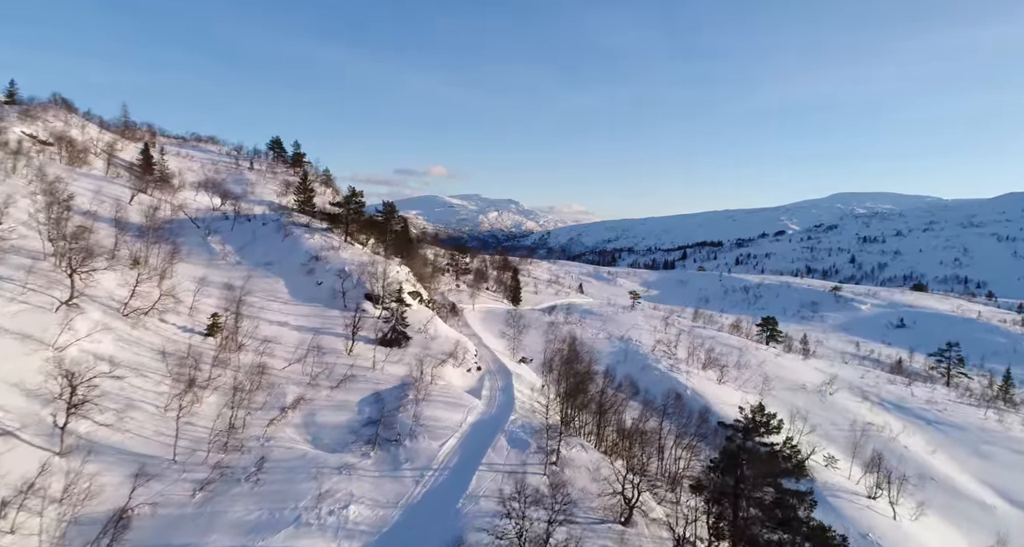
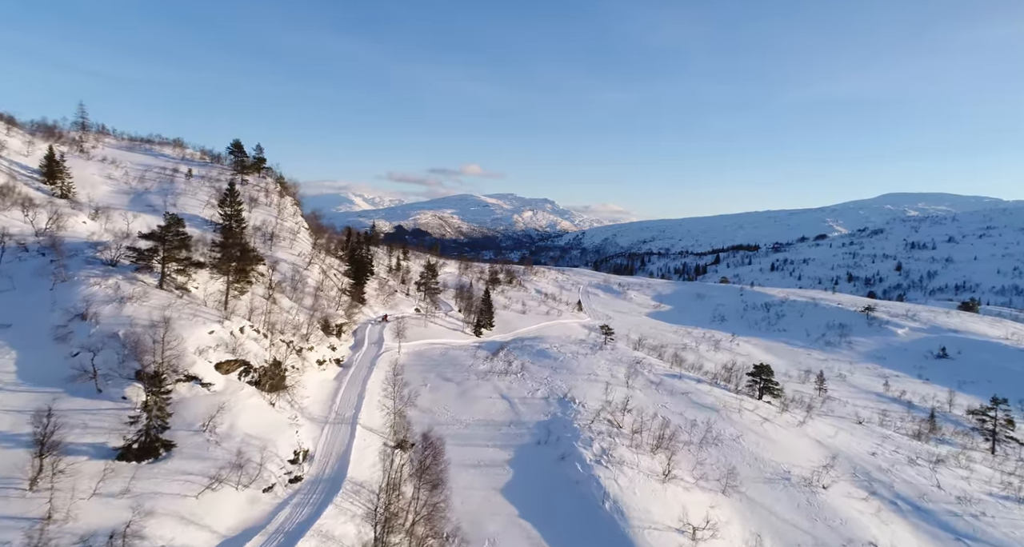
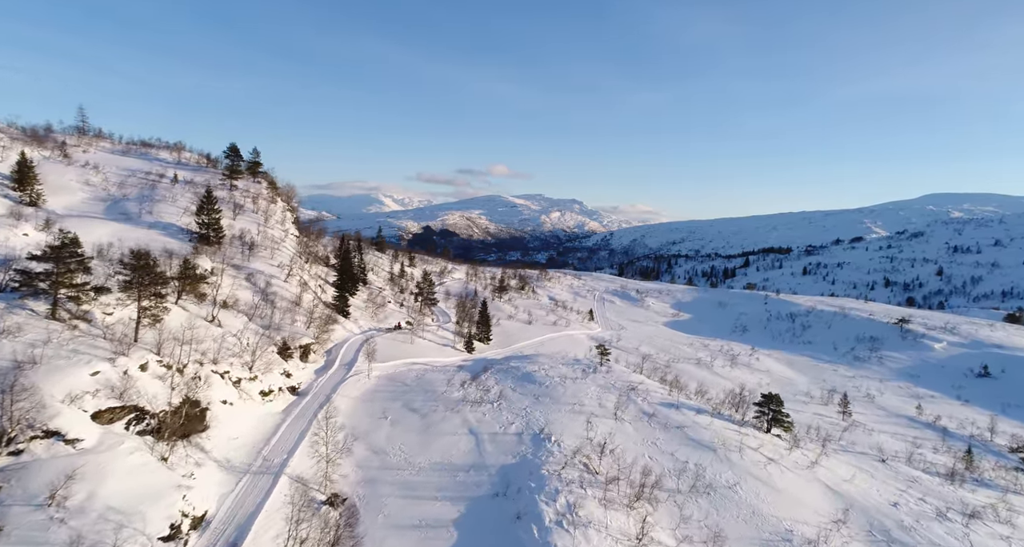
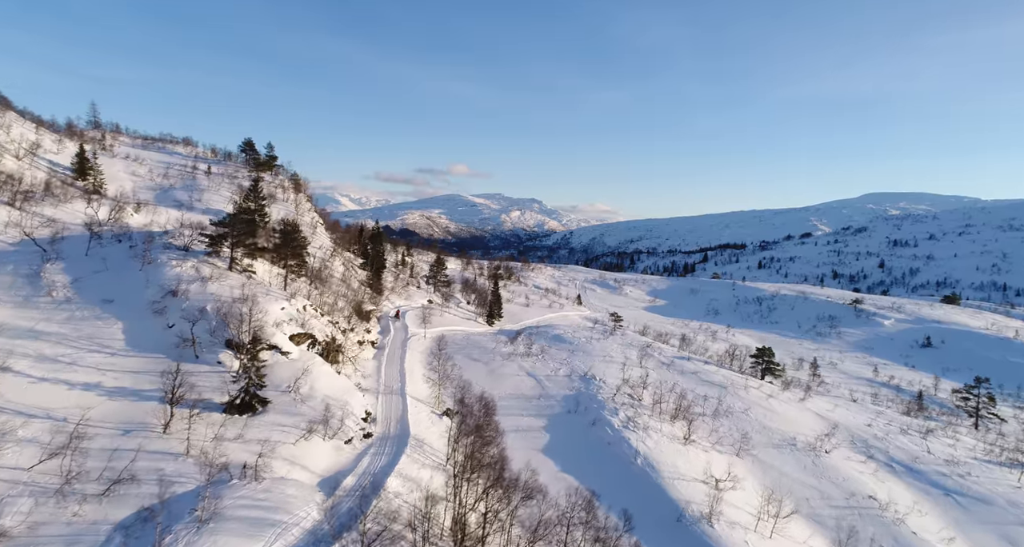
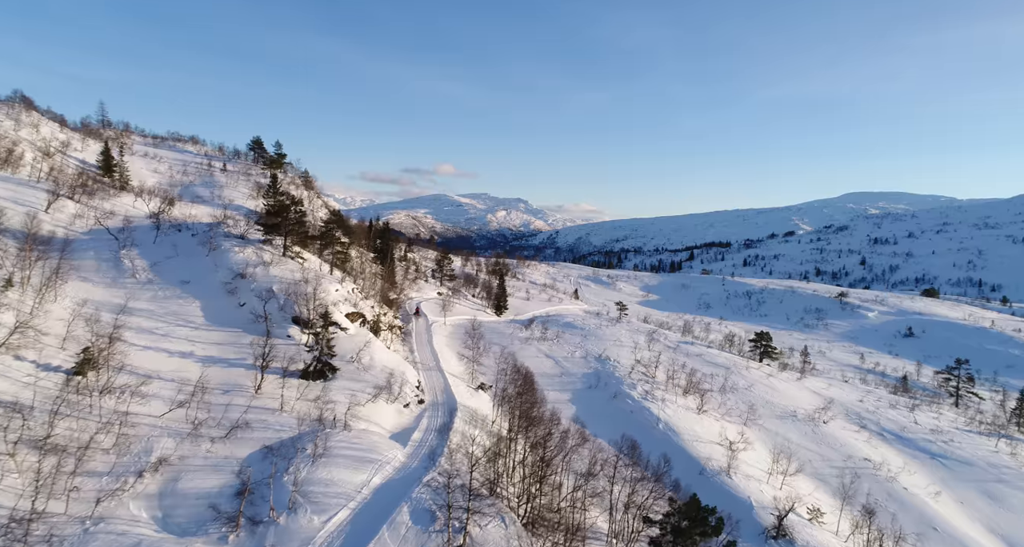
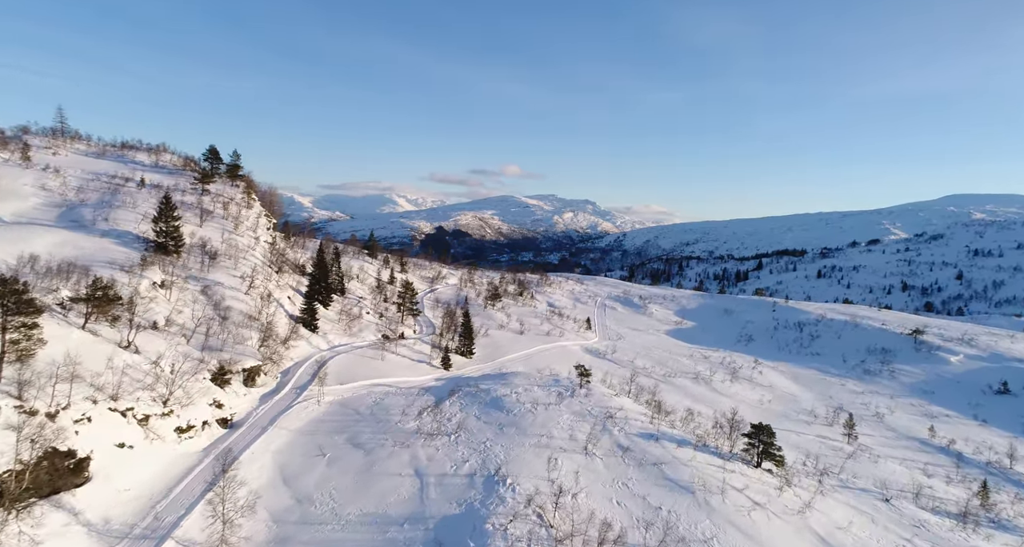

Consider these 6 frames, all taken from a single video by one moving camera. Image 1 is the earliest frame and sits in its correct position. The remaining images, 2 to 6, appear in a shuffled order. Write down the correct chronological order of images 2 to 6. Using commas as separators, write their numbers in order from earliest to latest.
5, 4, 2, 3, 6
